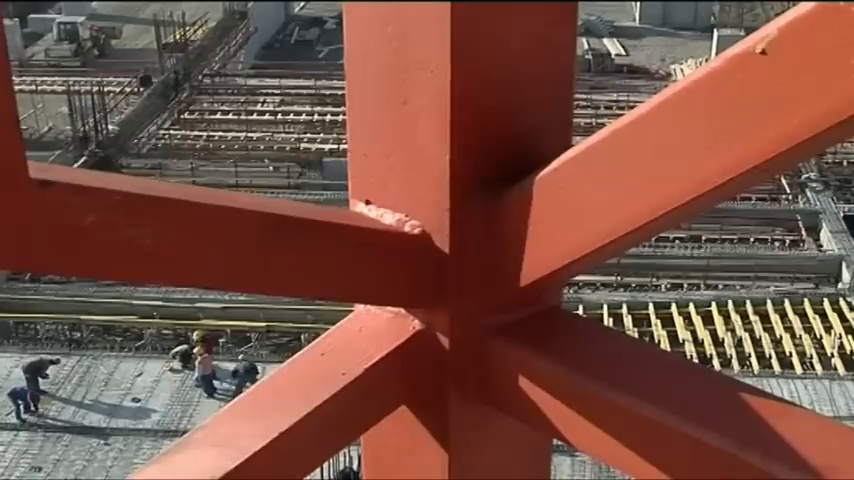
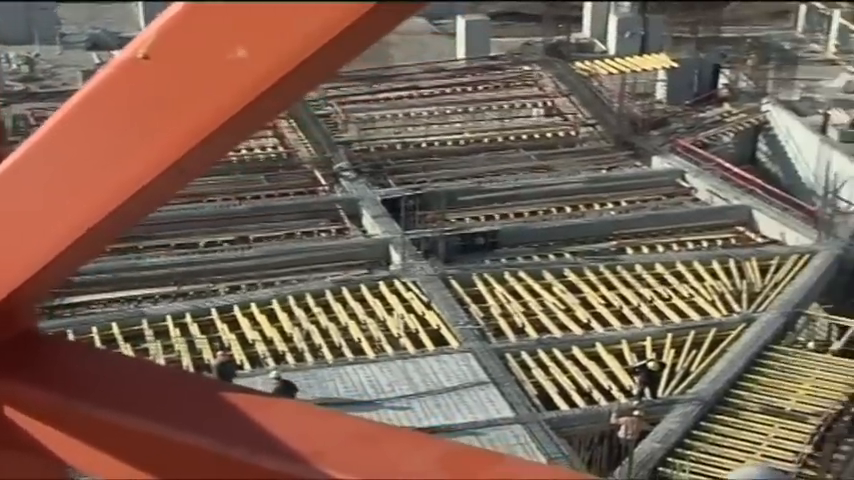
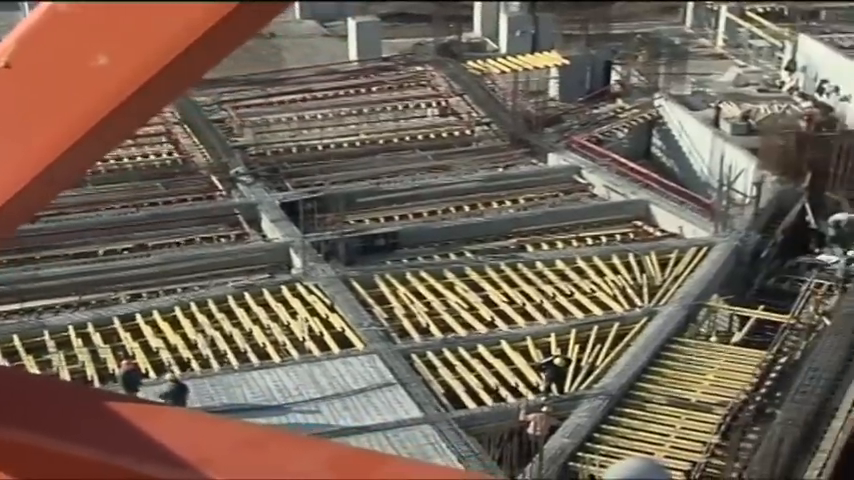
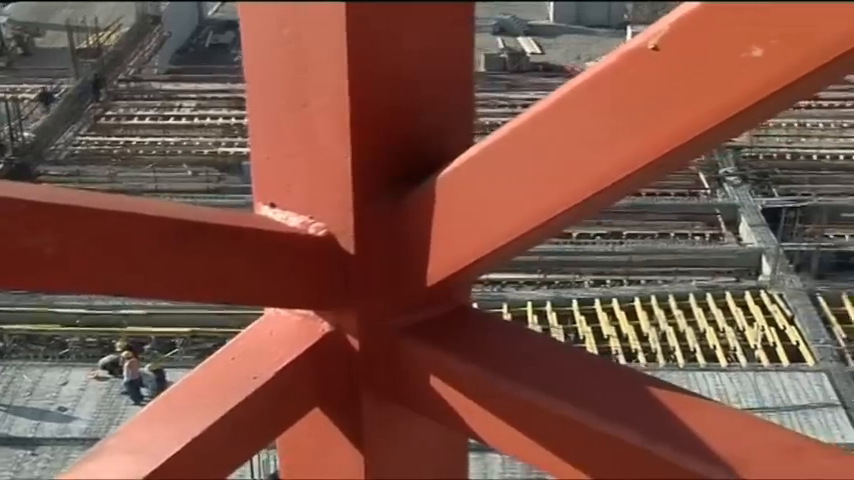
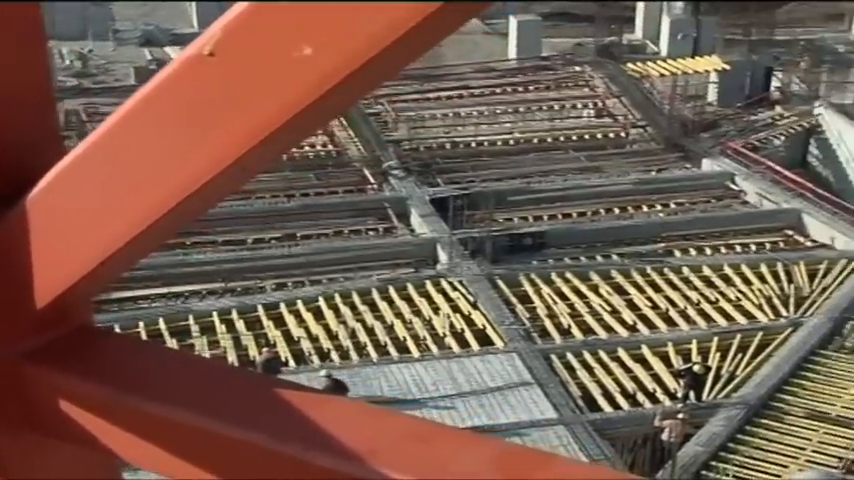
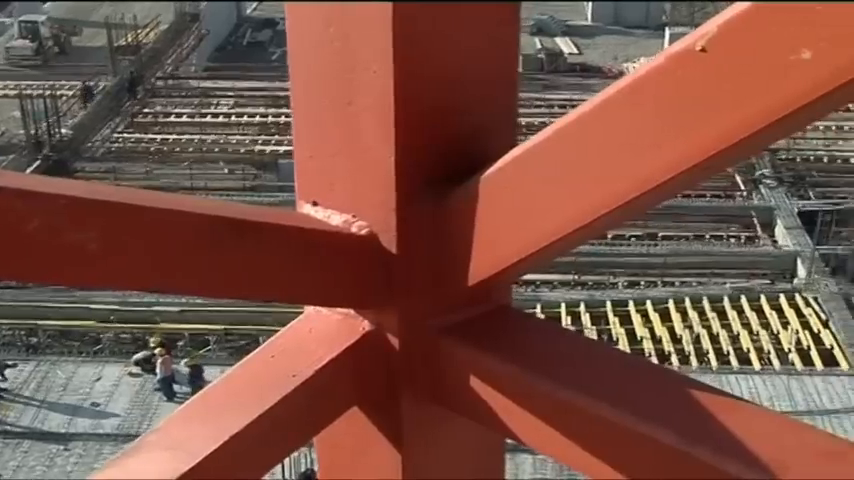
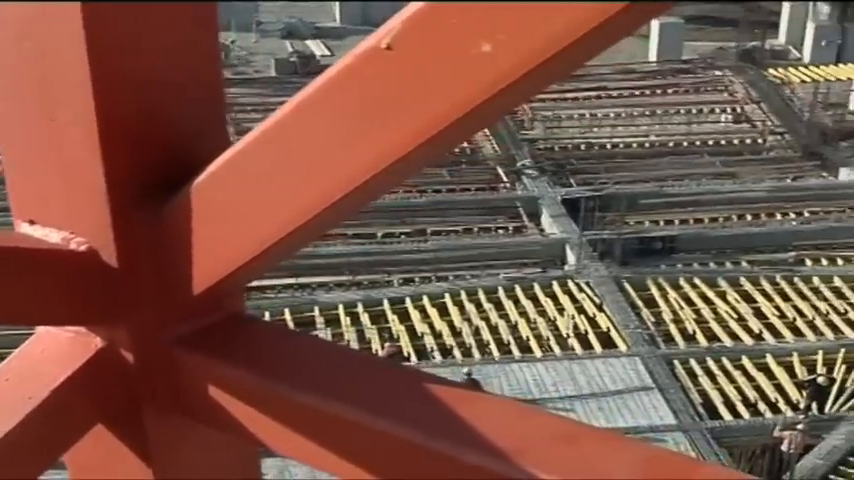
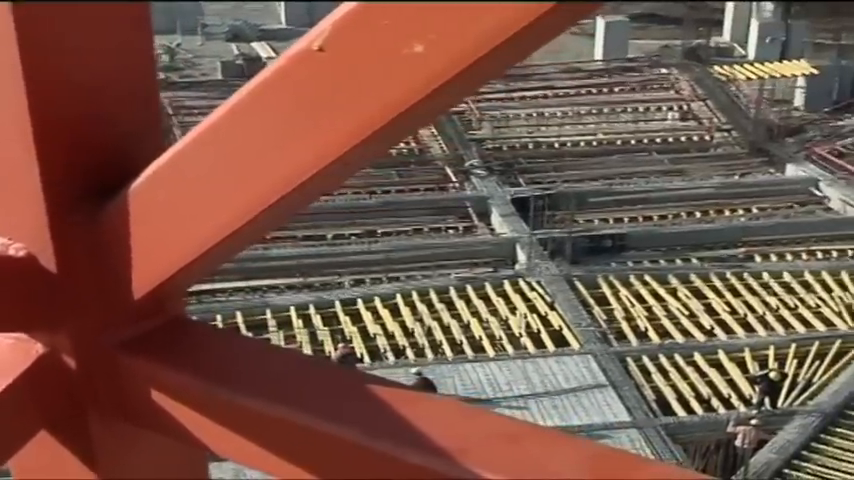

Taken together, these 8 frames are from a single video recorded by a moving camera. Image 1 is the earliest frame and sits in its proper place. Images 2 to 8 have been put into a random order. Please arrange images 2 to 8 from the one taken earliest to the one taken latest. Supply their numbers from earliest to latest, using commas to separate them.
6, 4, 7, 8, 5, 2, 3
